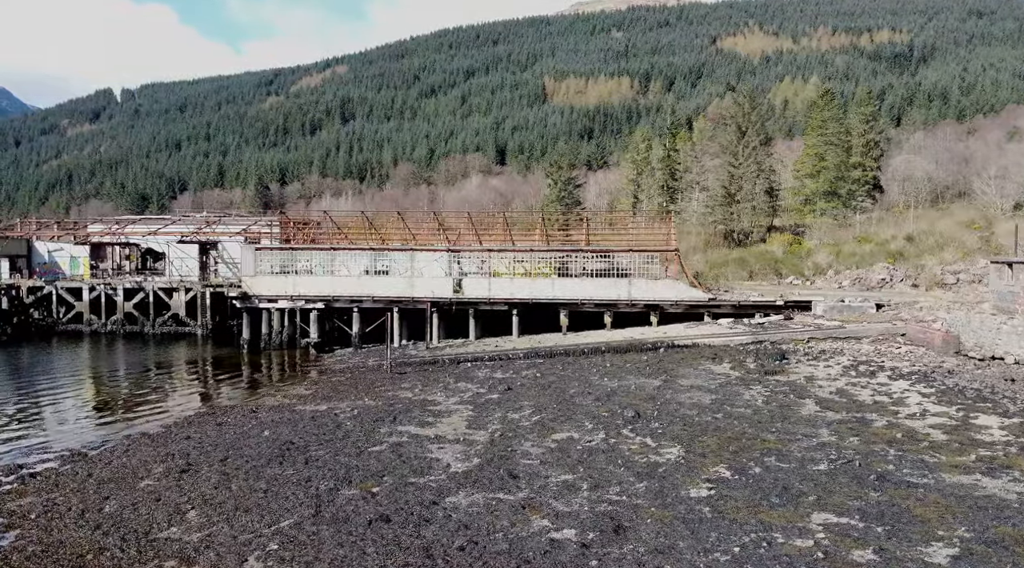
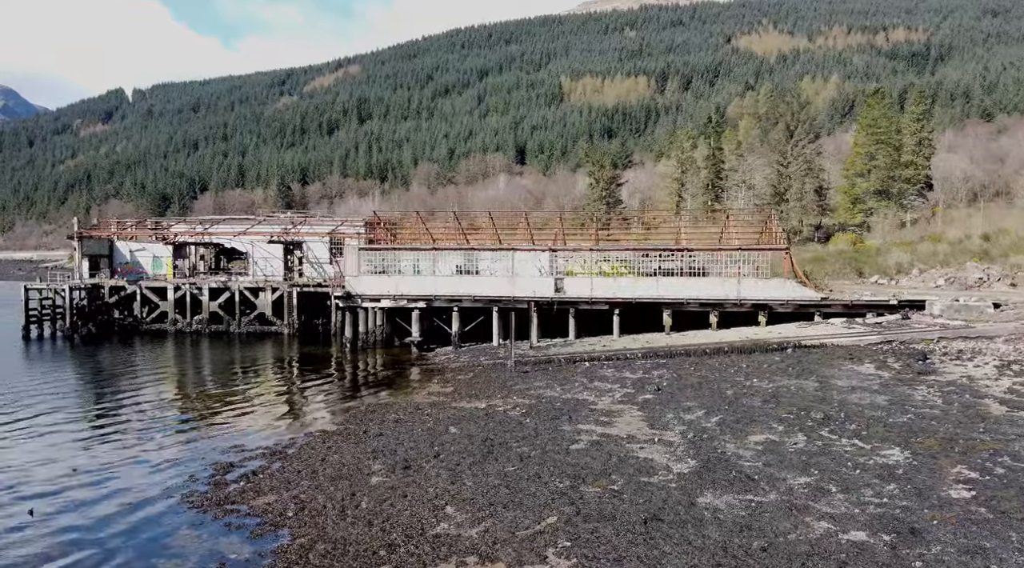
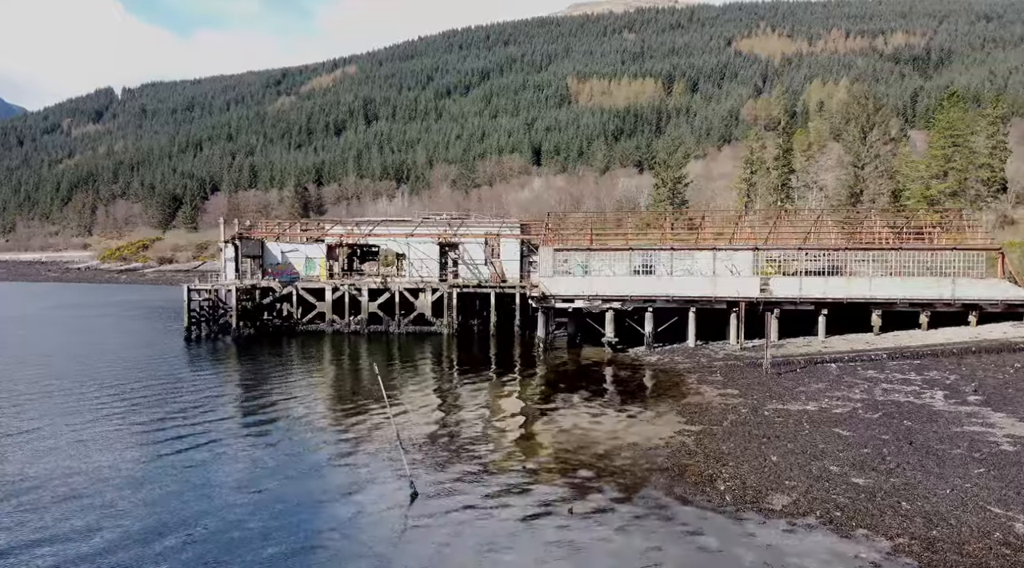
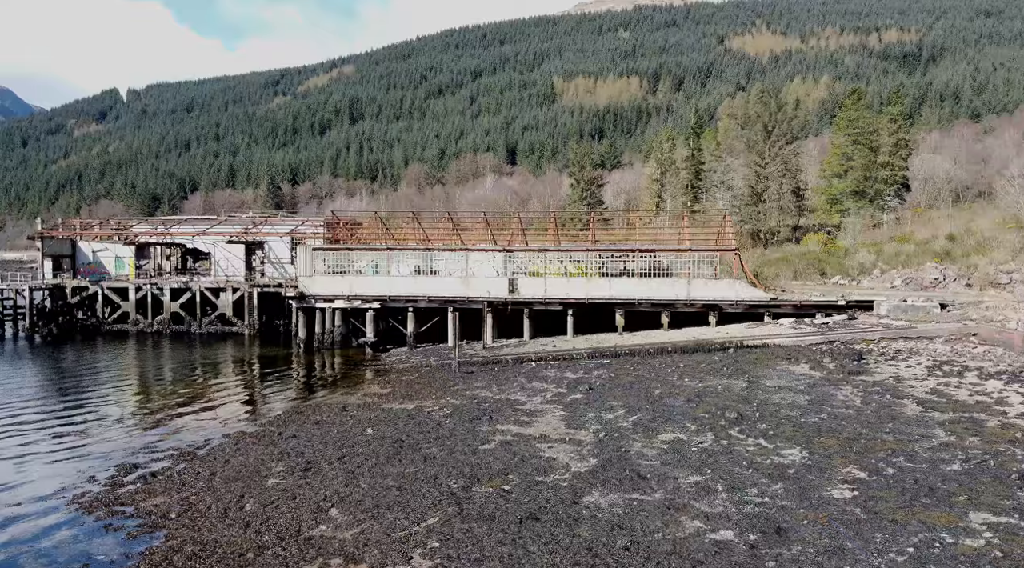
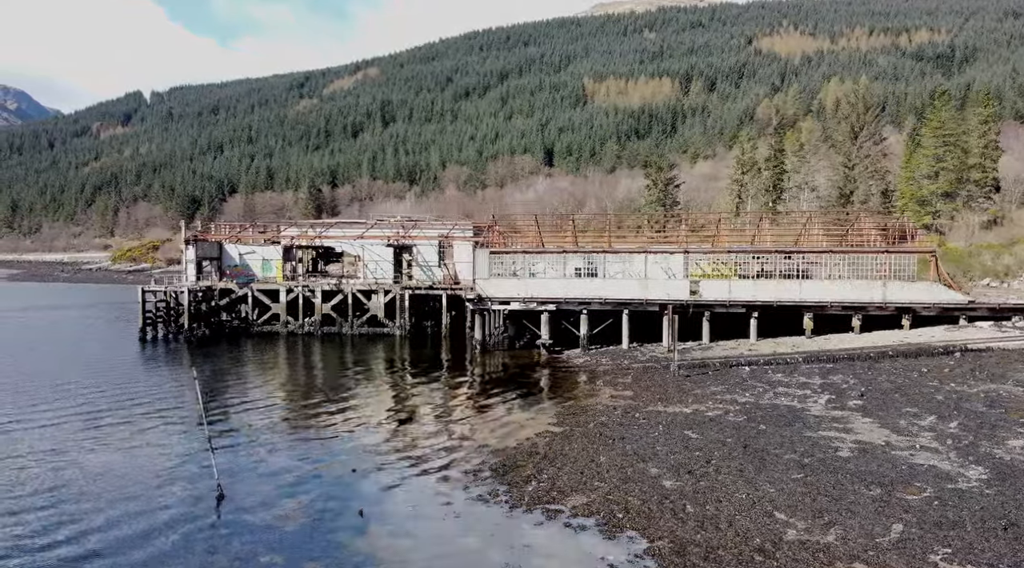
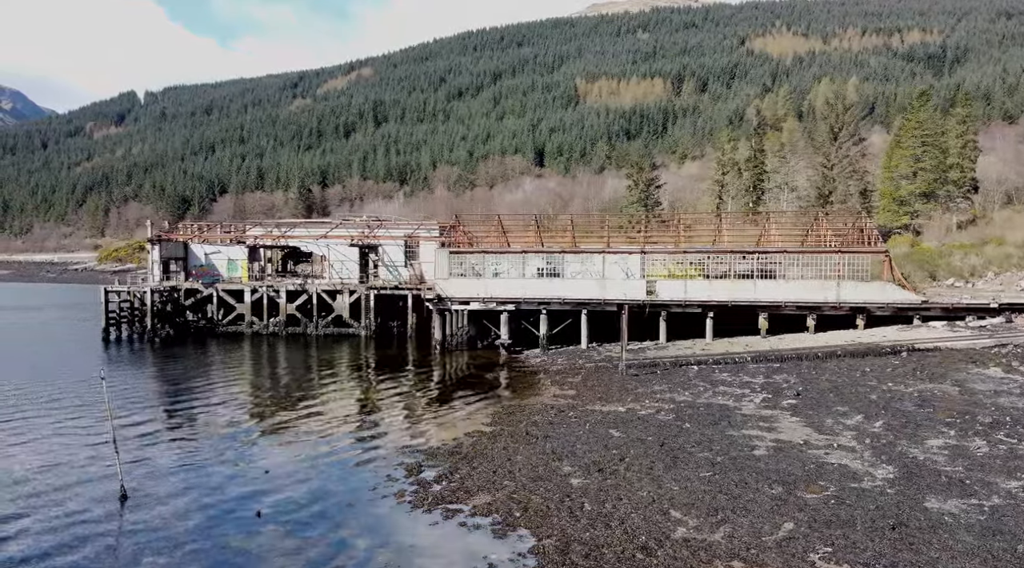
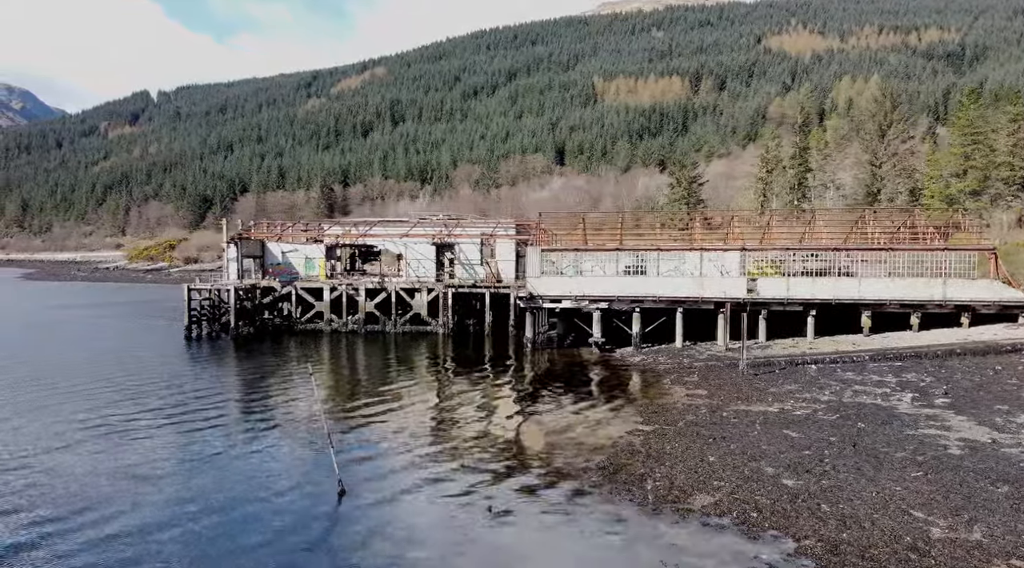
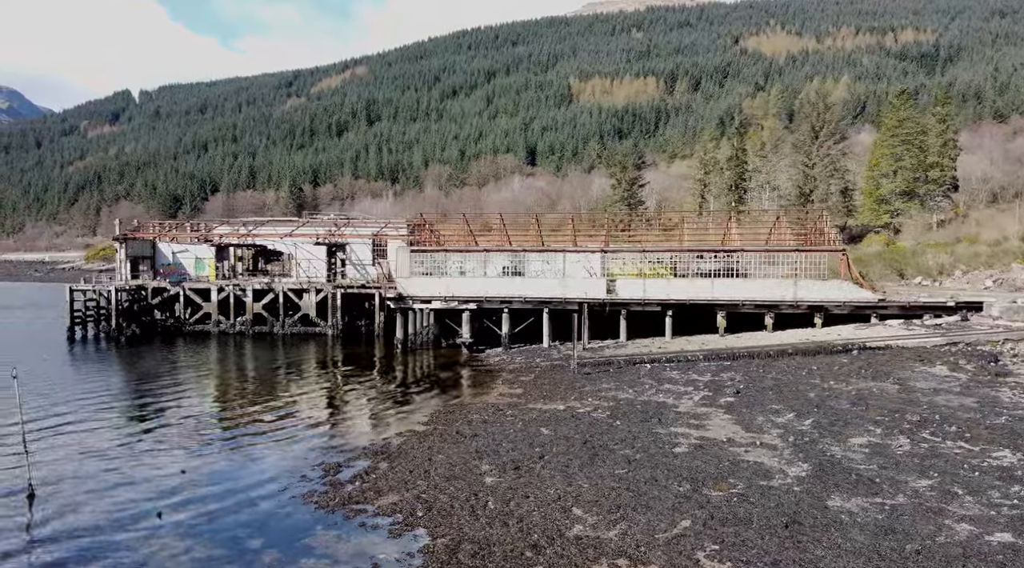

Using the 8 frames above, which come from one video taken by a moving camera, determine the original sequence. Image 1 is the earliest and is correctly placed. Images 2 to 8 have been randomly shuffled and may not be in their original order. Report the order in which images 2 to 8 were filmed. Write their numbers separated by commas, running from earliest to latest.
4, 2, 8, 6, 5, 7, 3
